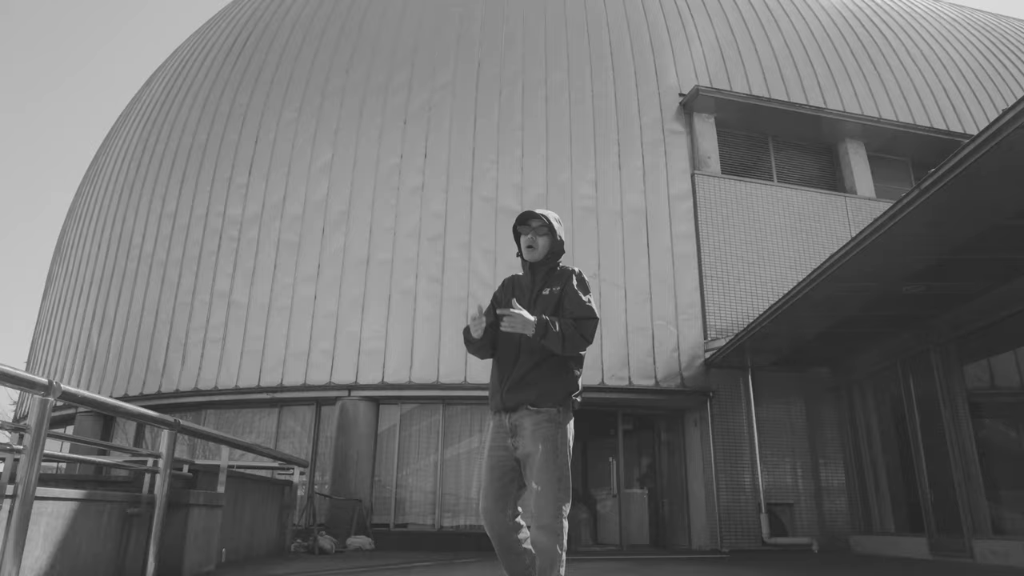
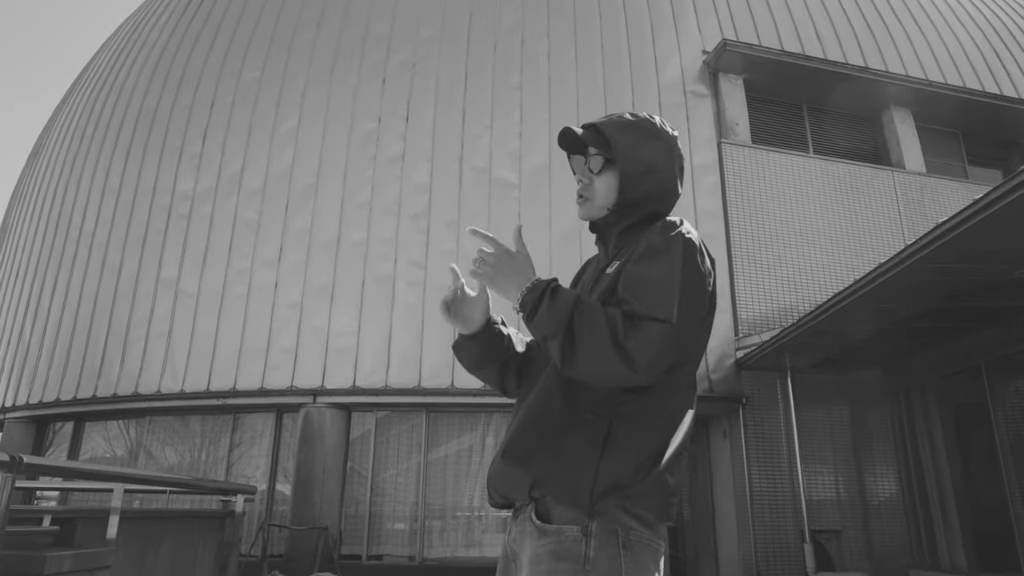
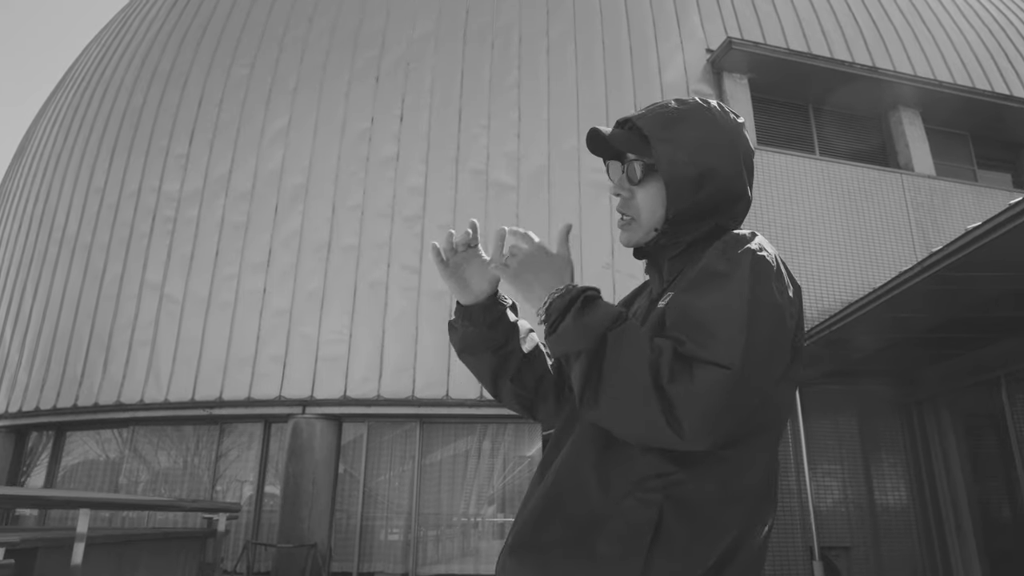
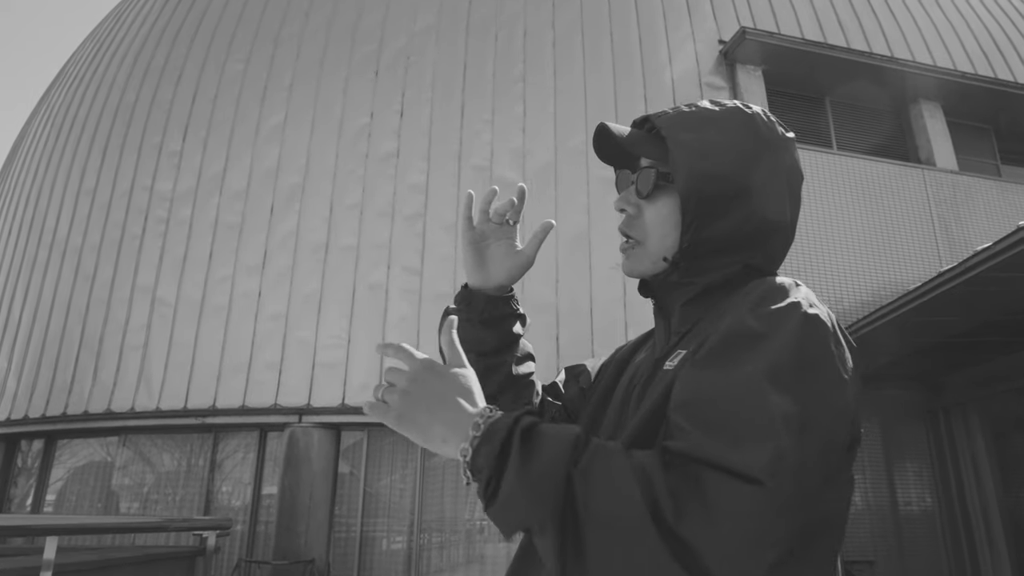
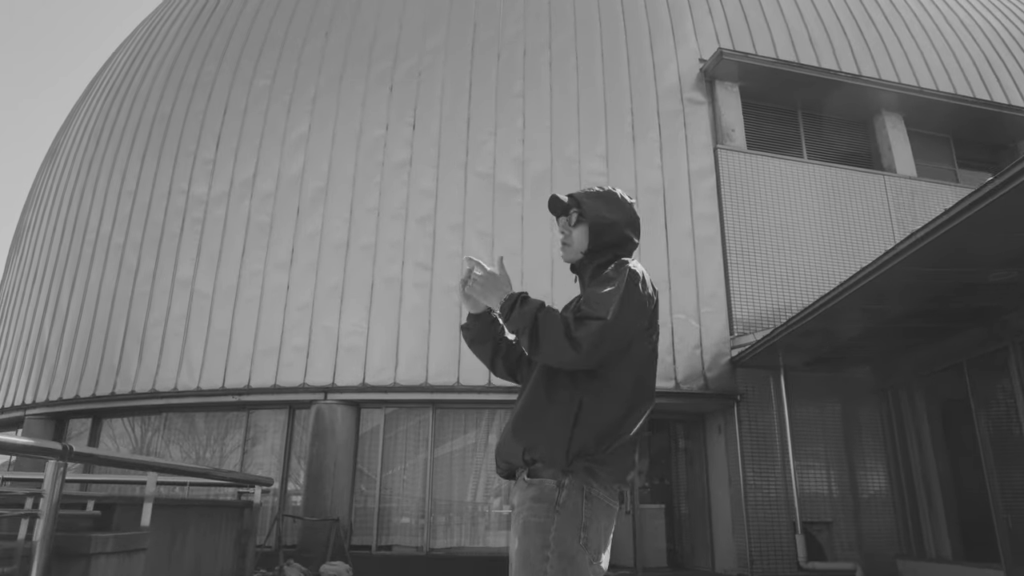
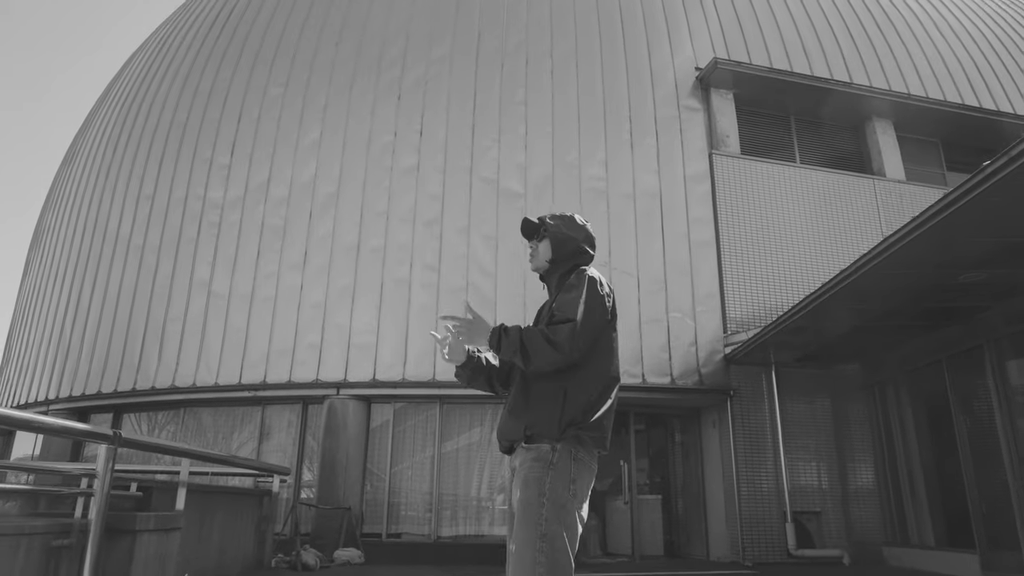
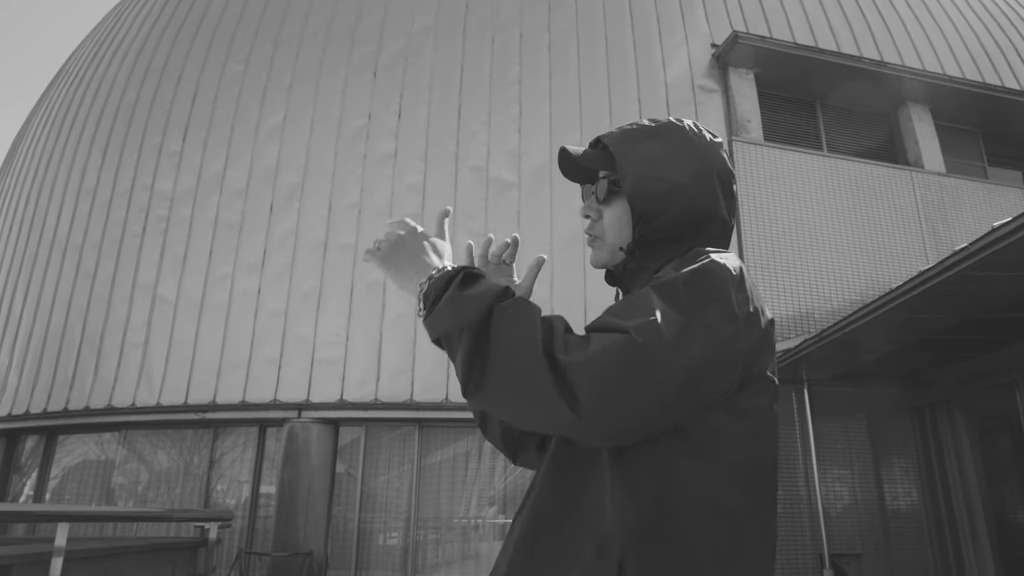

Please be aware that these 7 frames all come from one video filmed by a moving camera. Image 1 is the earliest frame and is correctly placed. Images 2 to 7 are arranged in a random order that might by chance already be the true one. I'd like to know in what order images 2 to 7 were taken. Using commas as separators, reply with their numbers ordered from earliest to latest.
6, 5, 2, 3, 7, 4
